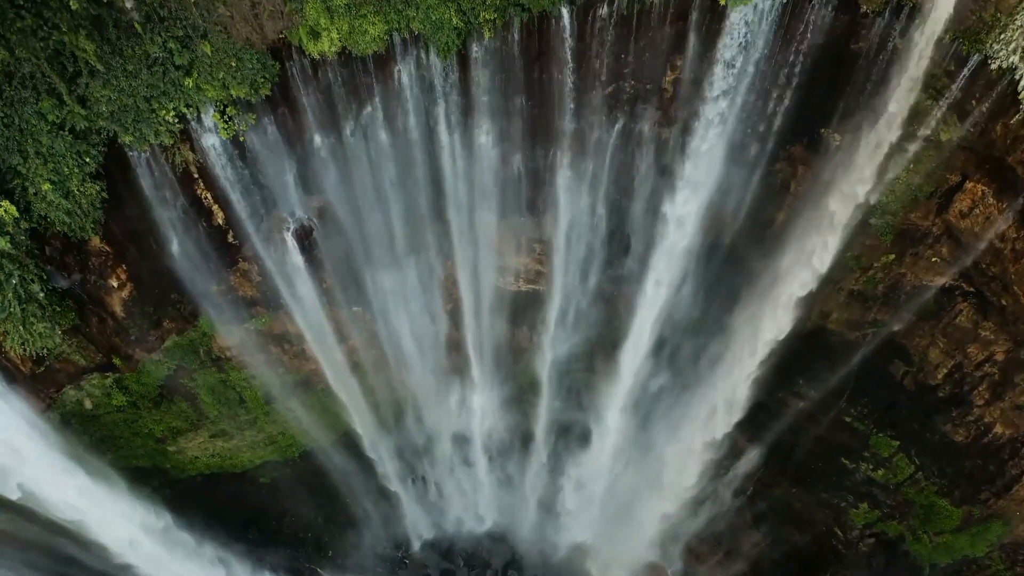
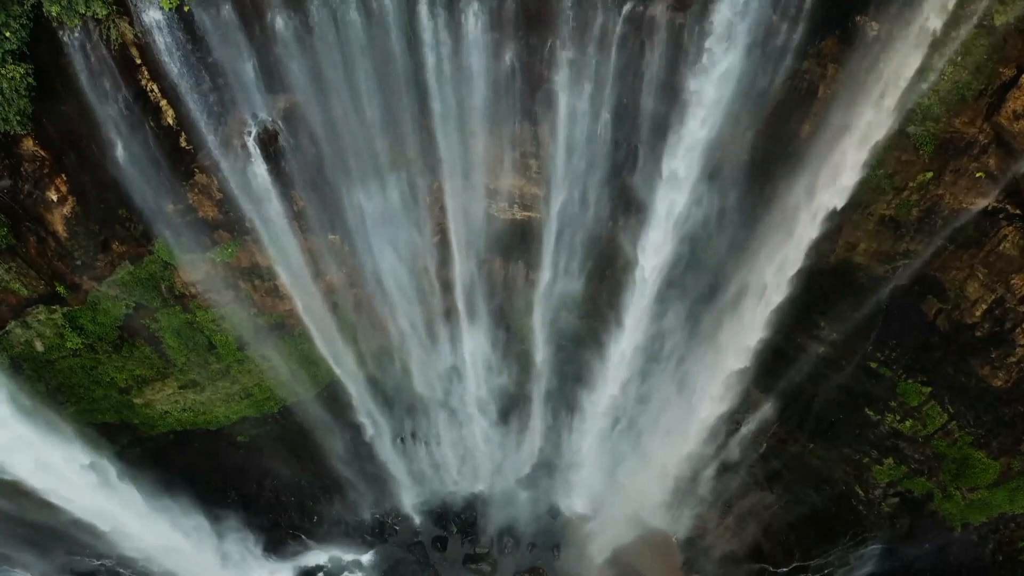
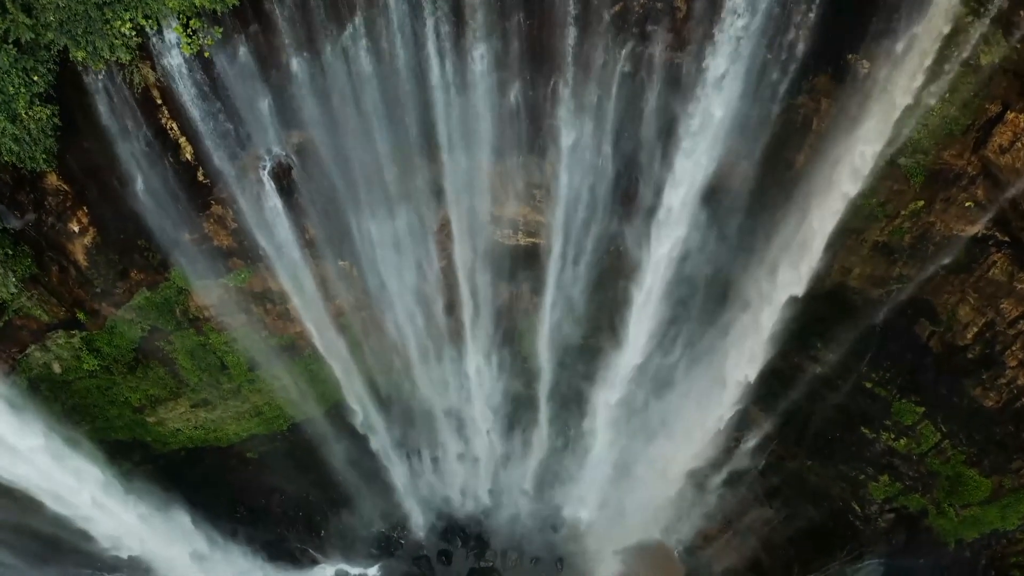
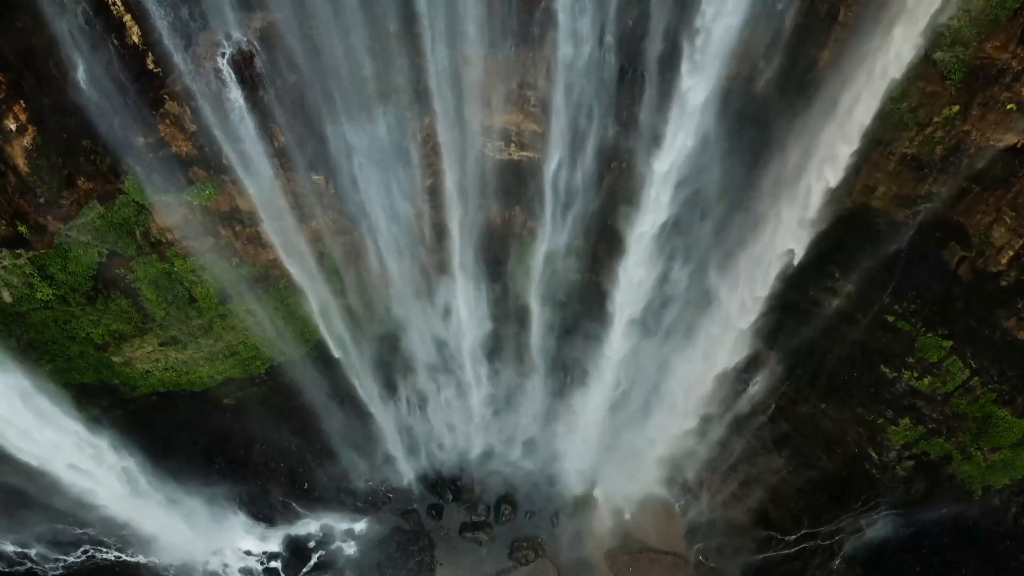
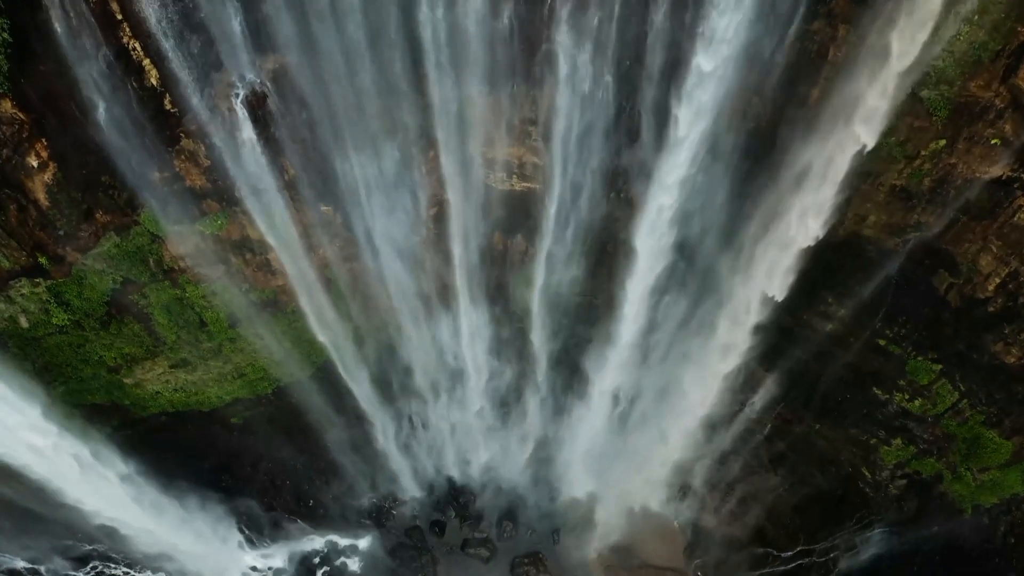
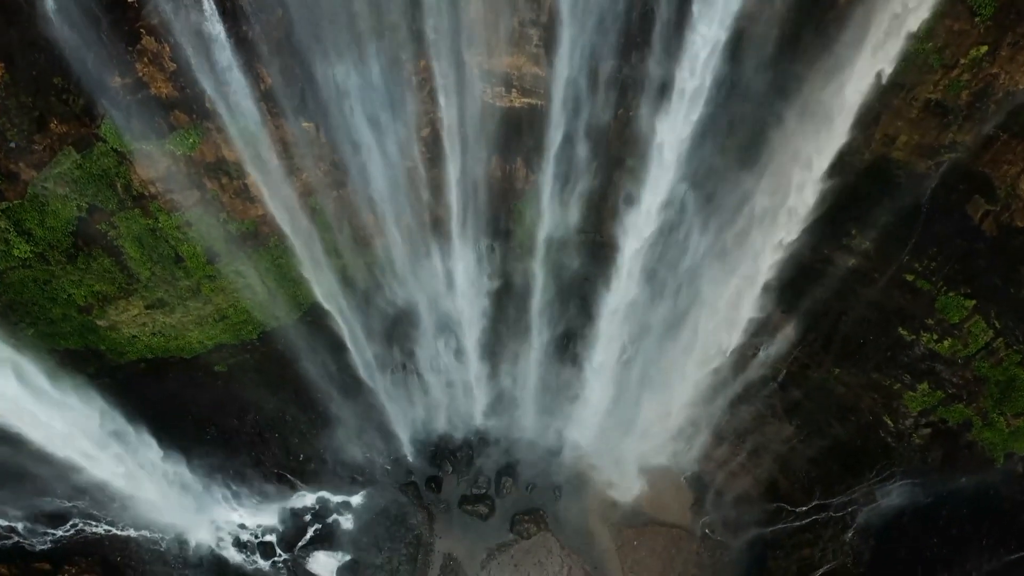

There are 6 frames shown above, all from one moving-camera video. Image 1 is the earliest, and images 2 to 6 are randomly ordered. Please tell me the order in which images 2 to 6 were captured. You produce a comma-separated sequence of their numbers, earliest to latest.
3, 2, 5, 4, 6
